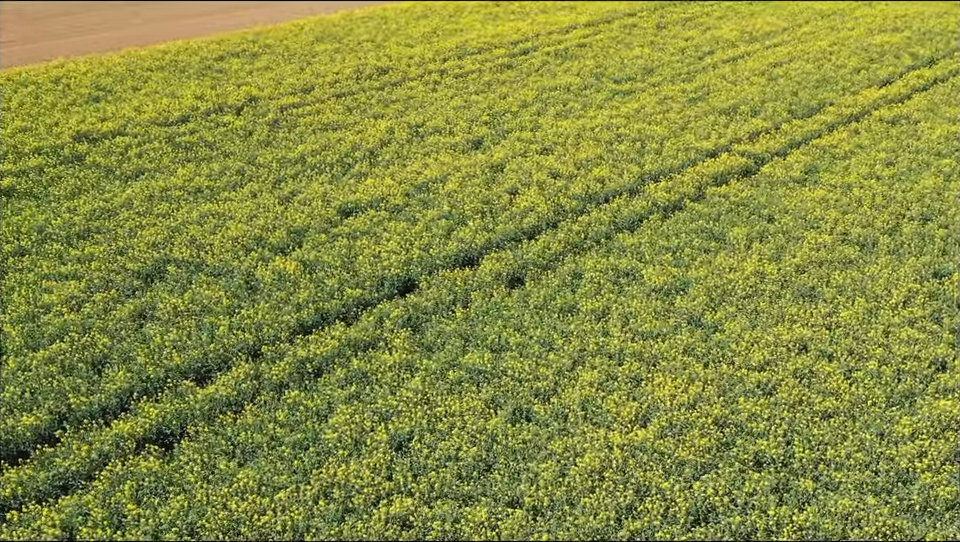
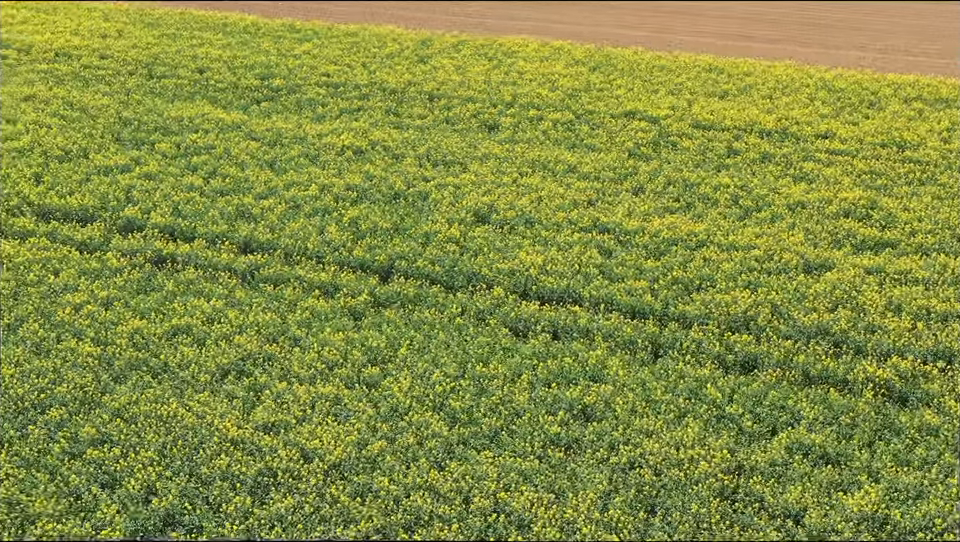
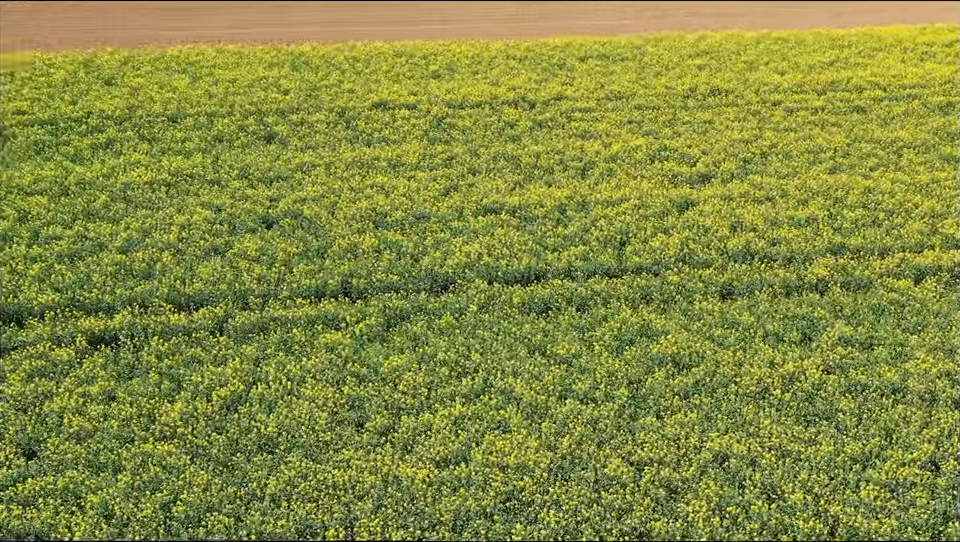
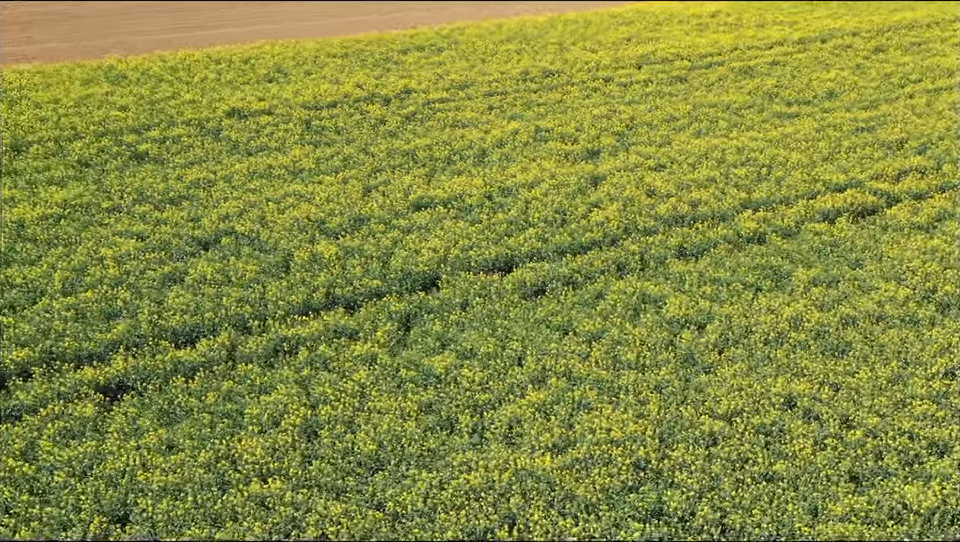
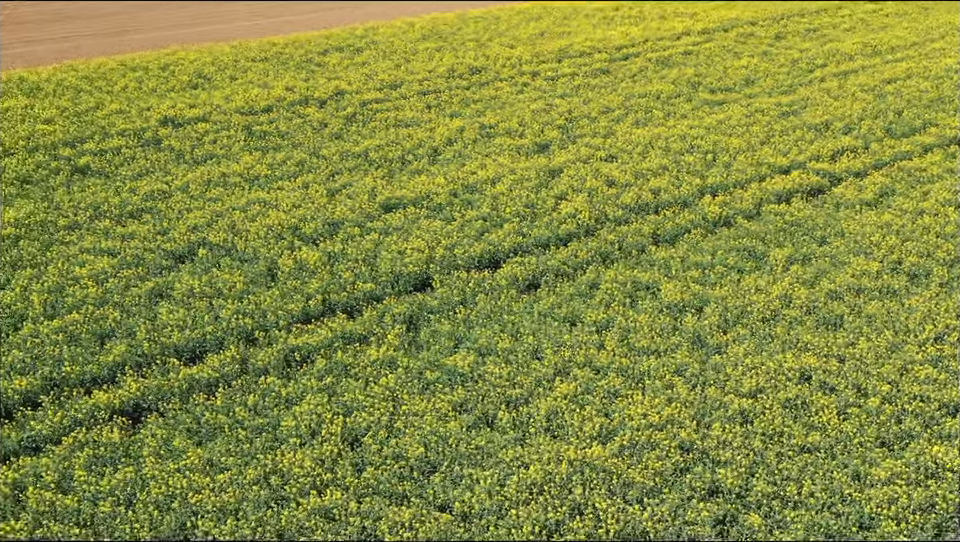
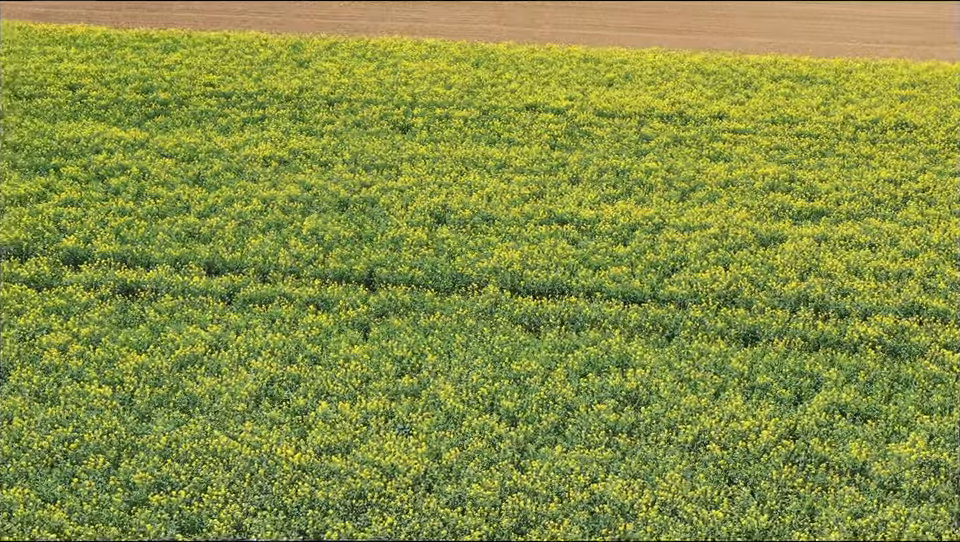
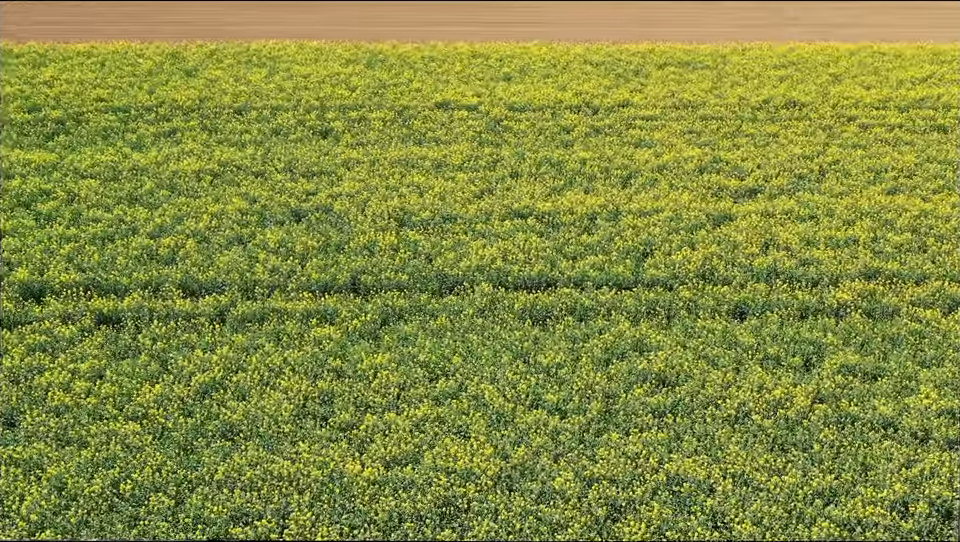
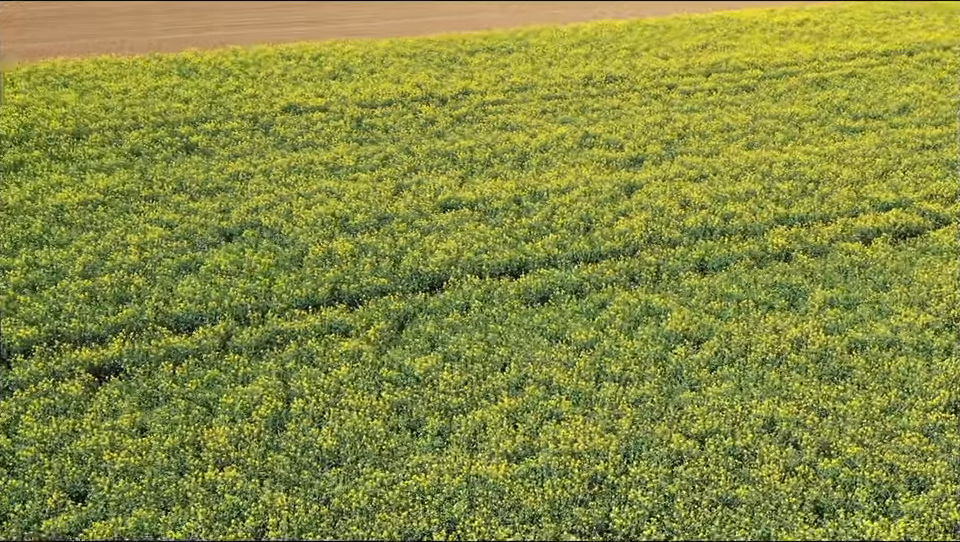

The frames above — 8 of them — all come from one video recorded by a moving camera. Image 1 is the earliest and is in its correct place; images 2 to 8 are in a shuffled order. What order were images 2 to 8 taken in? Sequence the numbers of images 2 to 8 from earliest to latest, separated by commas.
5, 4, 8, 3, 7, 6, 2
